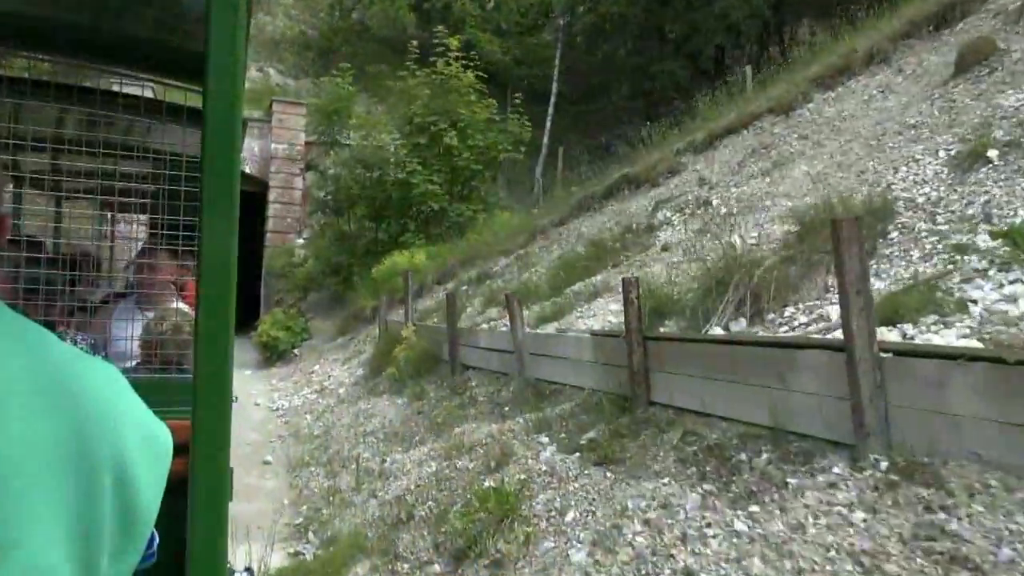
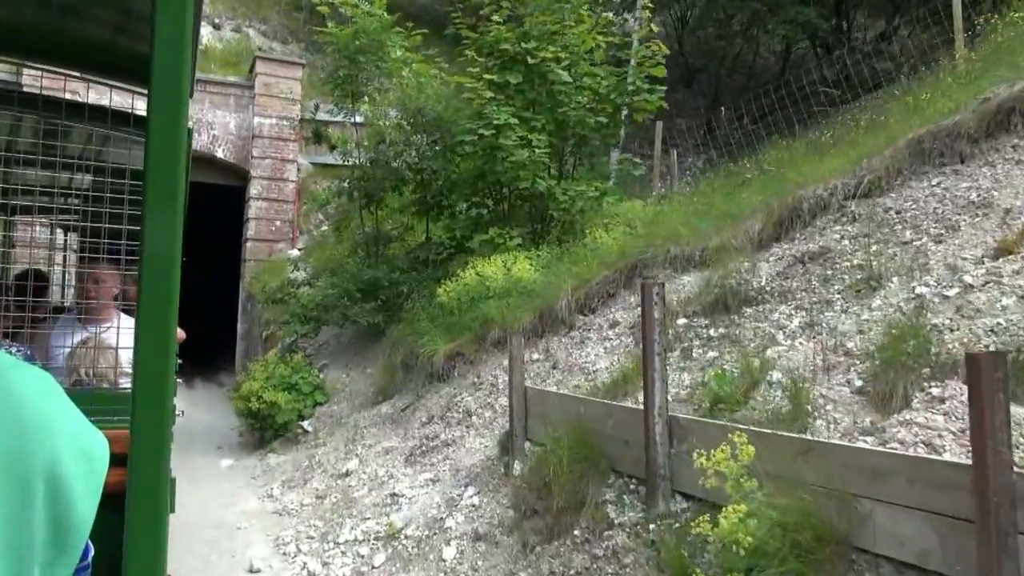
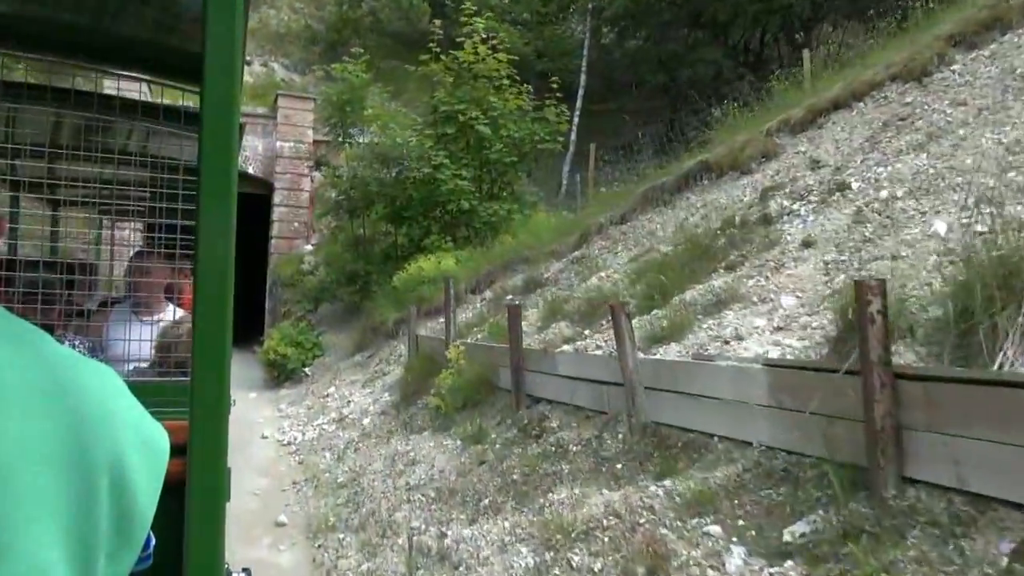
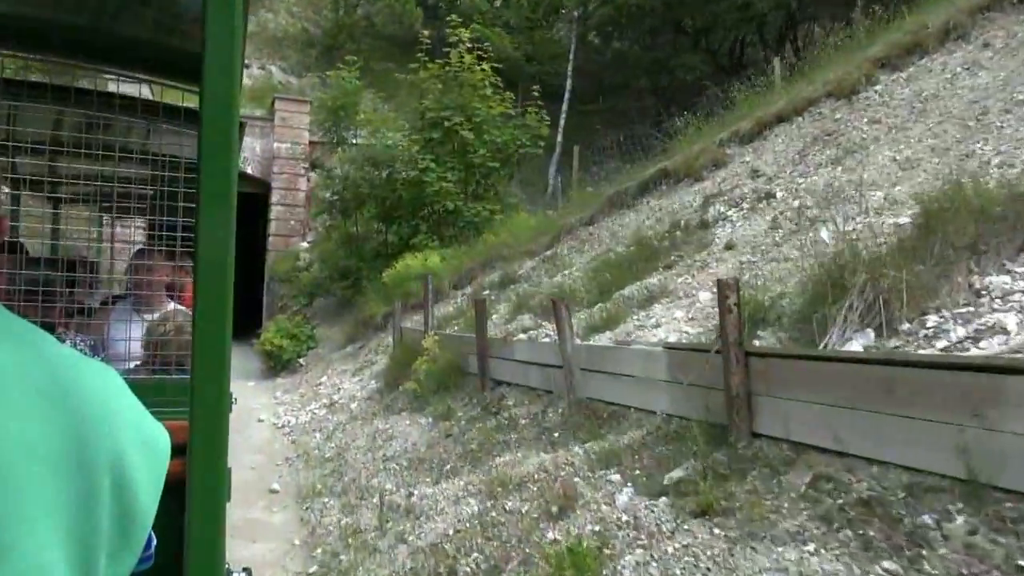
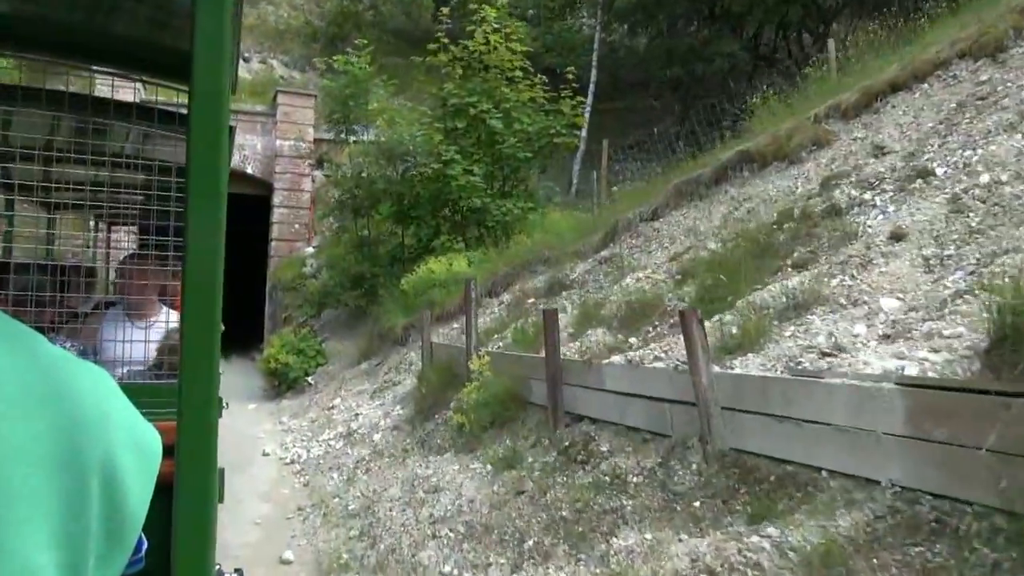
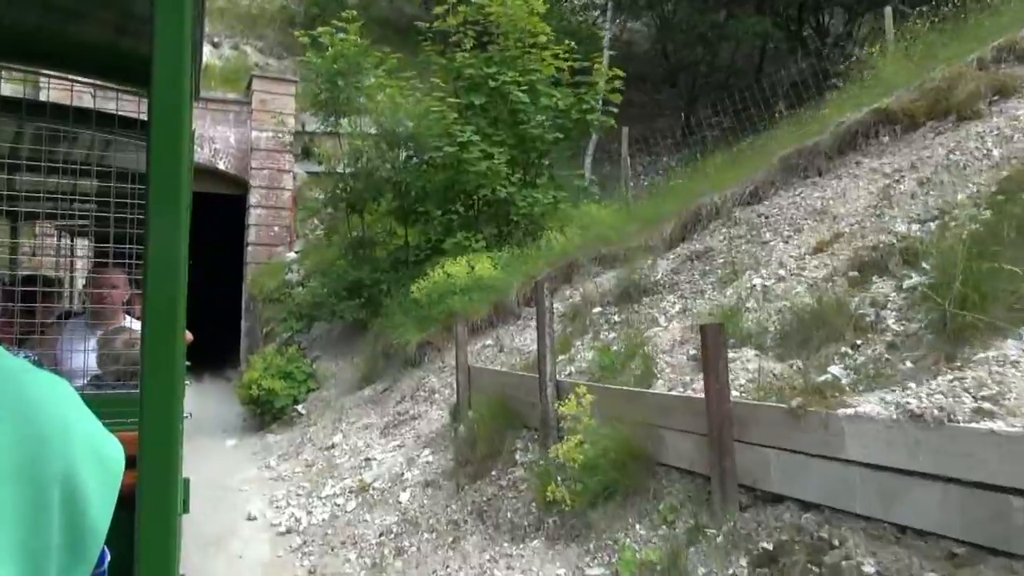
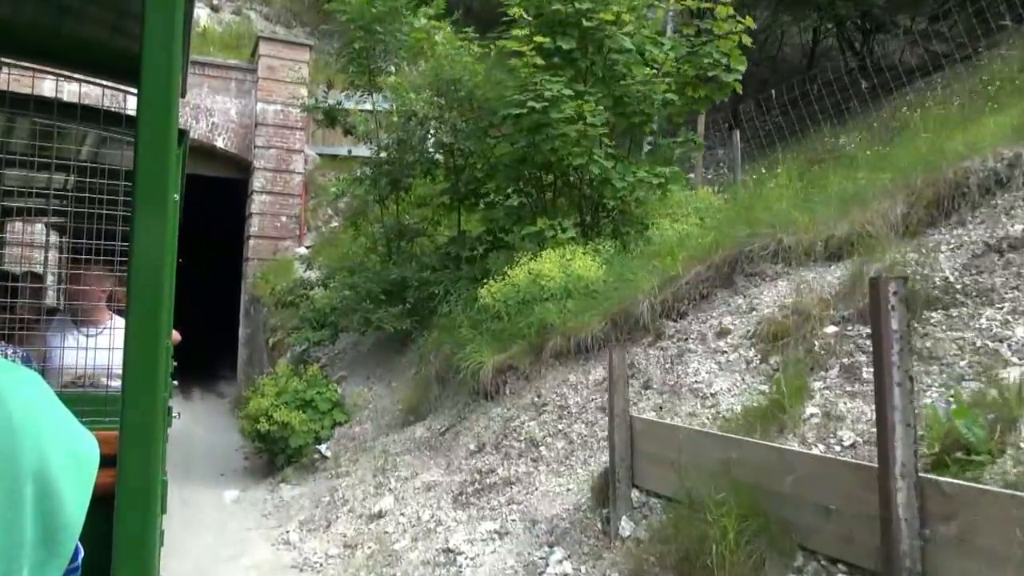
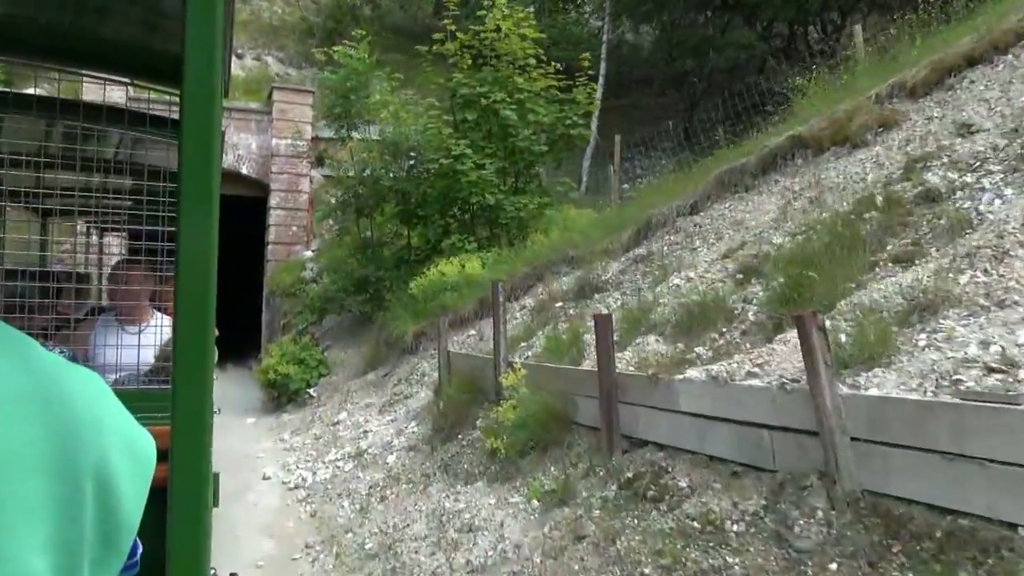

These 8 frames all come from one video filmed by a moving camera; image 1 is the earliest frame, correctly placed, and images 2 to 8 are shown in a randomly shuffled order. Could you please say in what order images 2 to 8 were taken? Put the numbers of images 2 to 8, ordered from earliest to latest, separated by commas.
4, 3, 5, 8, 6, 2, 7
